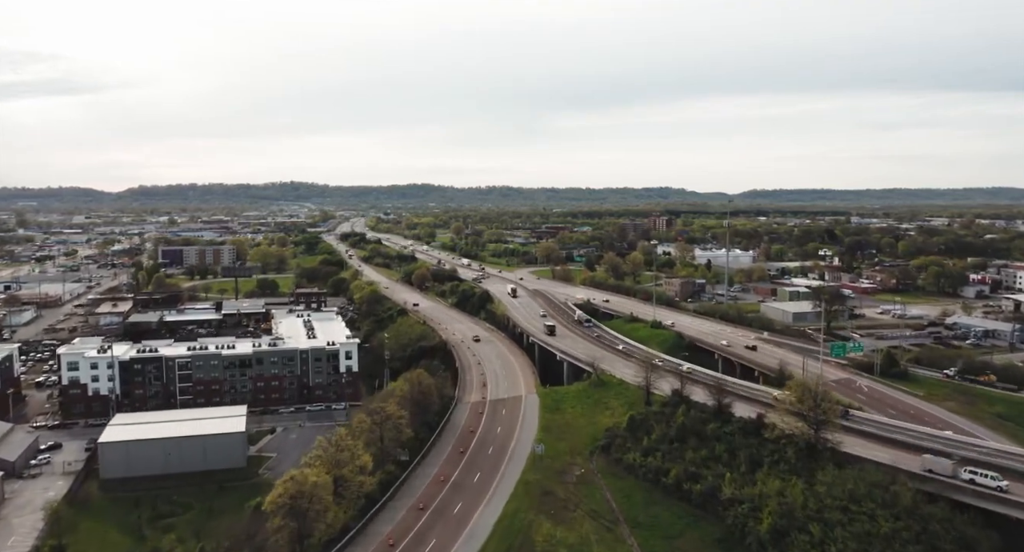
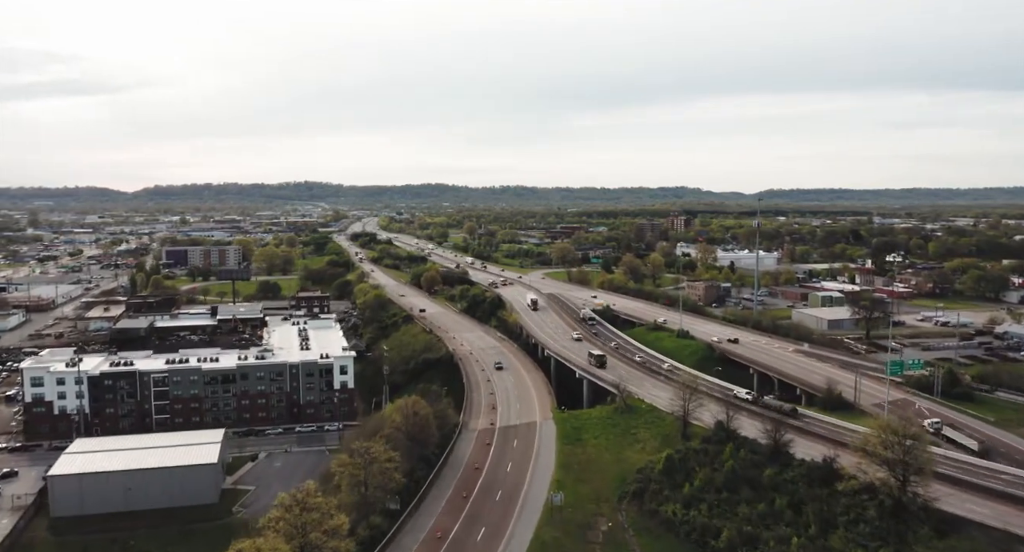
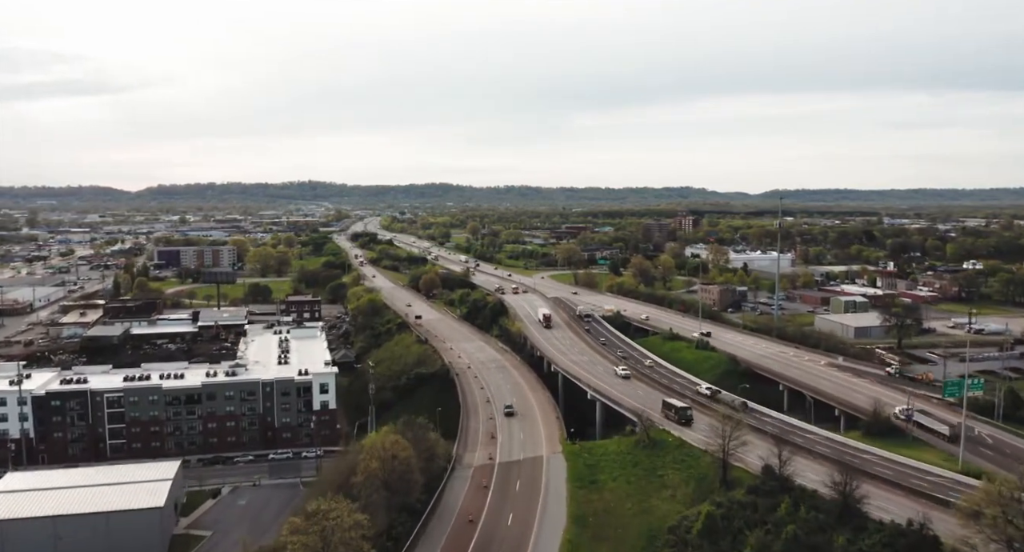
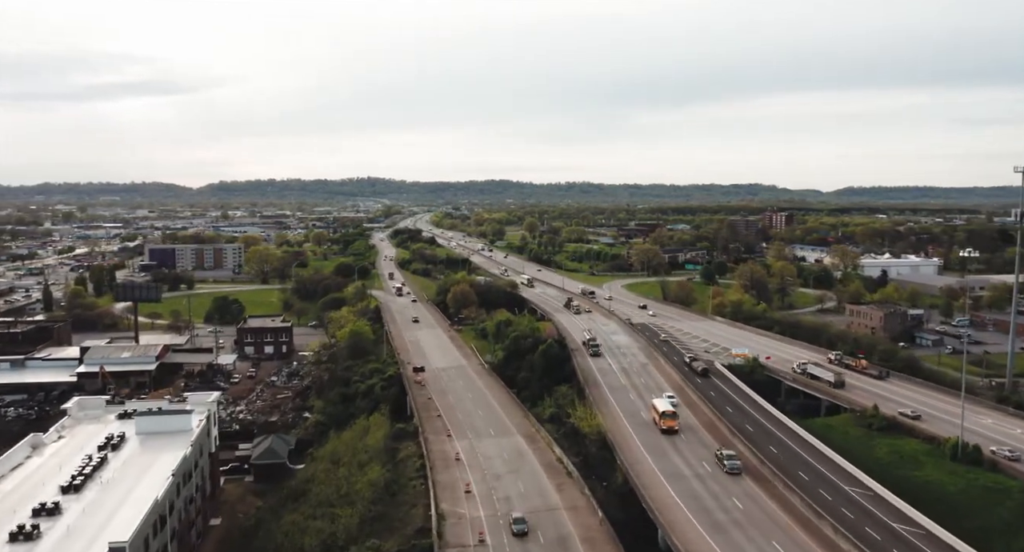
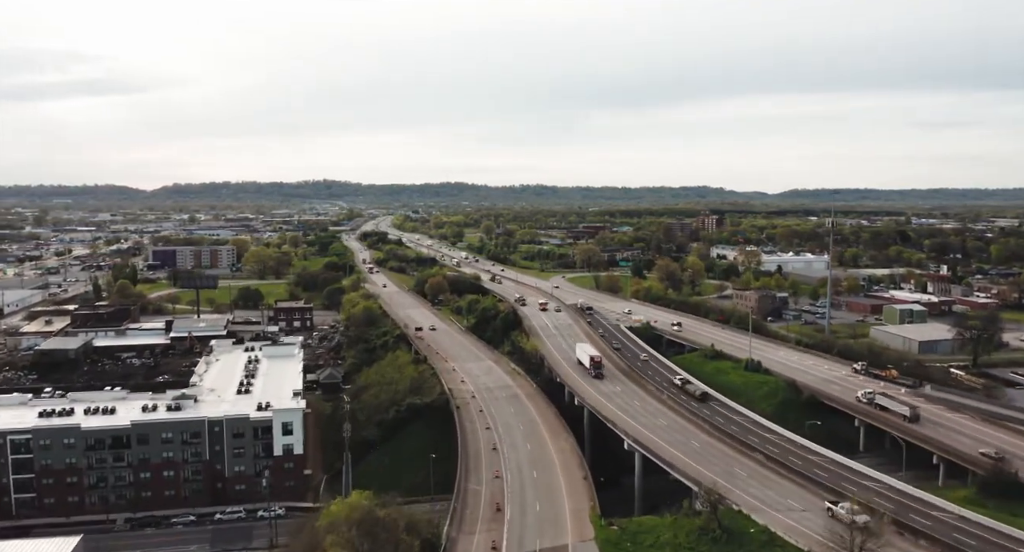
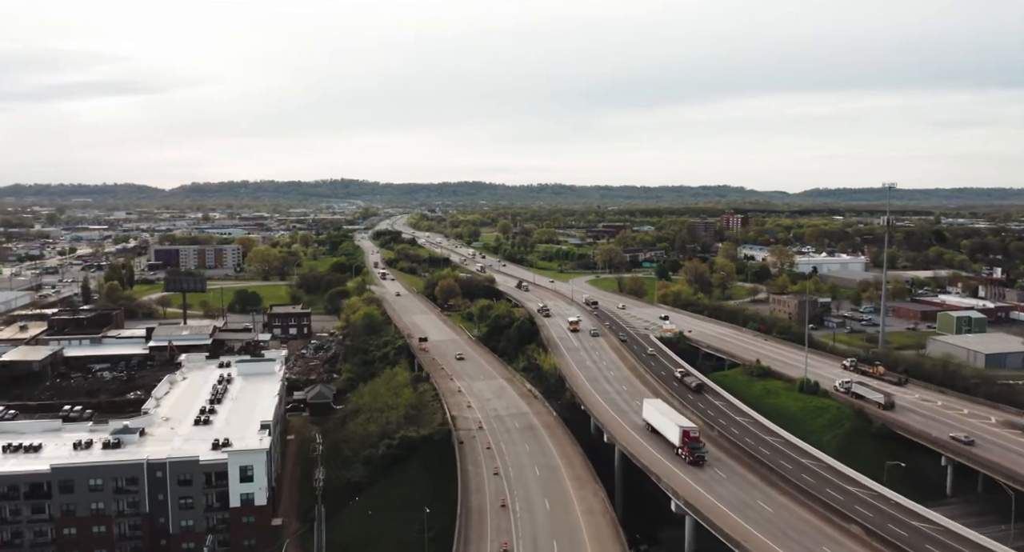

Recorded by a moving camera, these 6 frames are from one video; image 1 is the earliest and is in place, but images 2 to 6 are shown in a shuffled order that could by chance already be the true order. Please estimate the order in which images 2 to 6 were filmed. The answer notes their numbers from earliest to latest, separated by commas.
2, 3, 5, 6, 4
